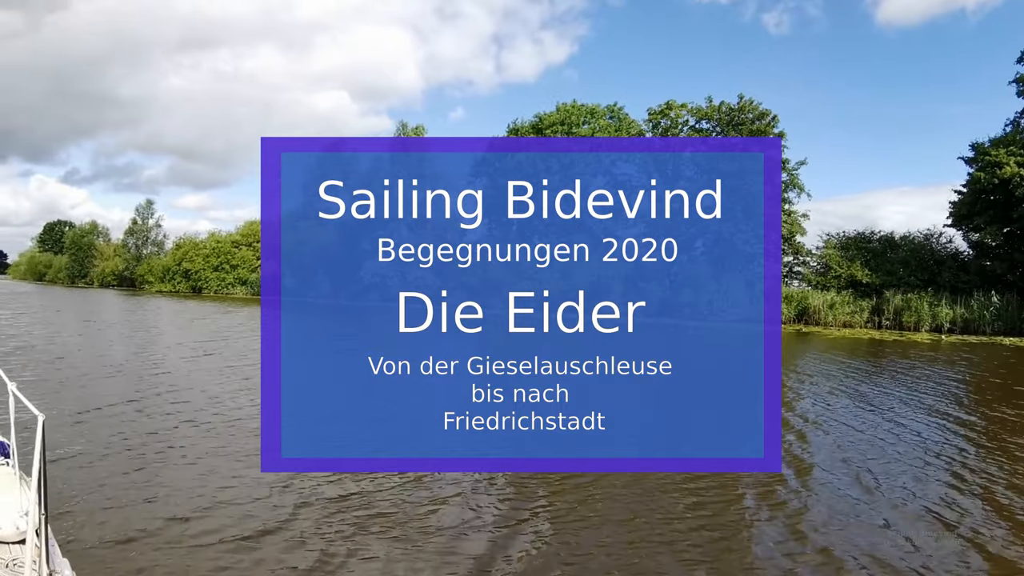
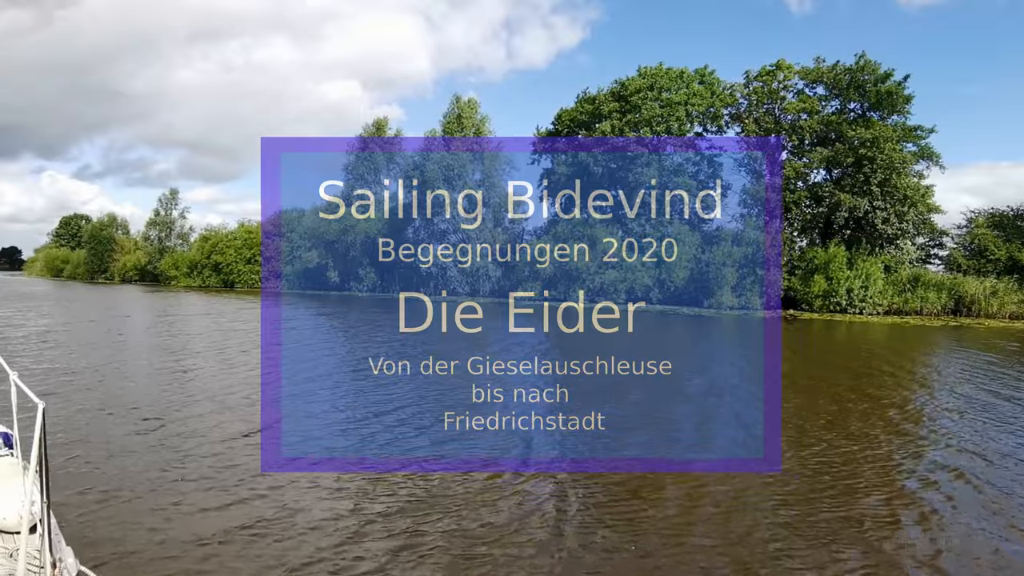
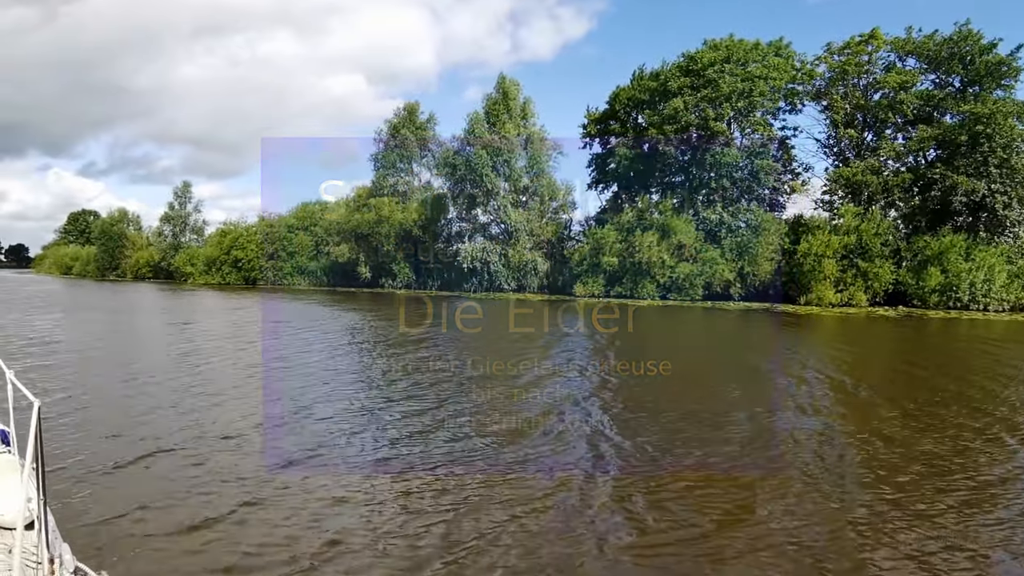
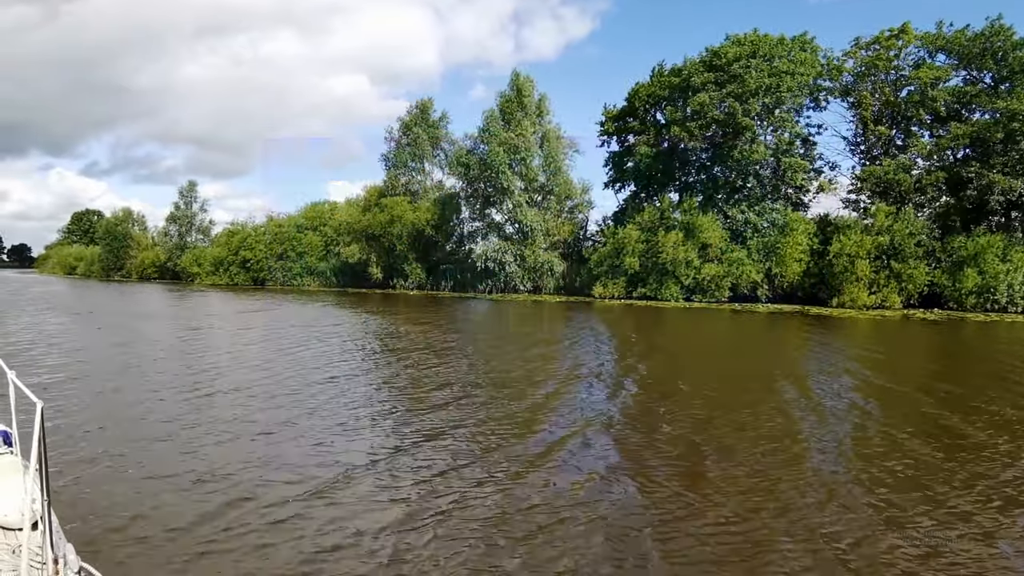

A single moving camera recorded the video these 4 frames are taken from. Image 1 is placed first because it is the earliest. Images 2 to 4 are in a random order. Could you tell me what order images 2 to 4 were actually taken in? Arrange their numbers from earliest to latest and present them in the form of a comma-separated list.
2, 3, 4
